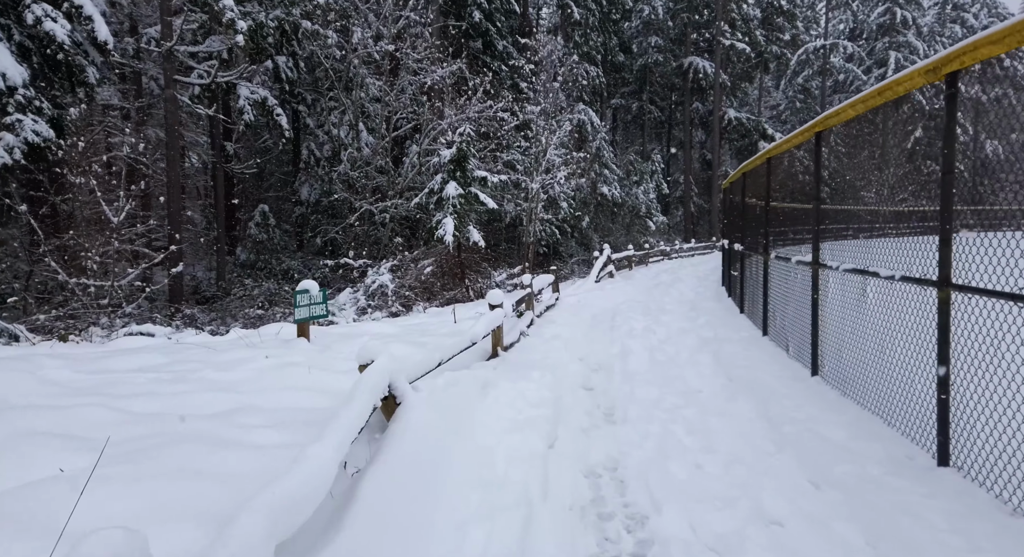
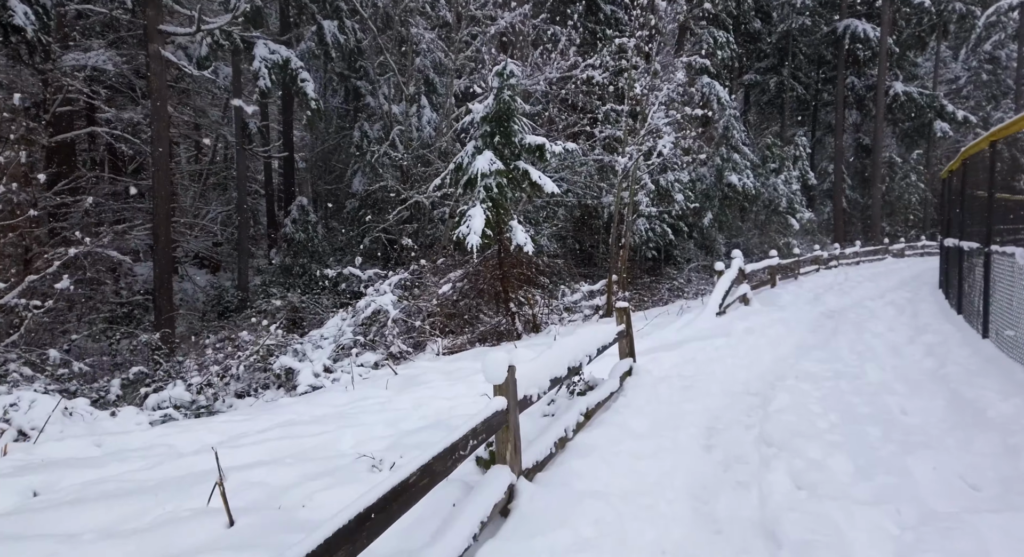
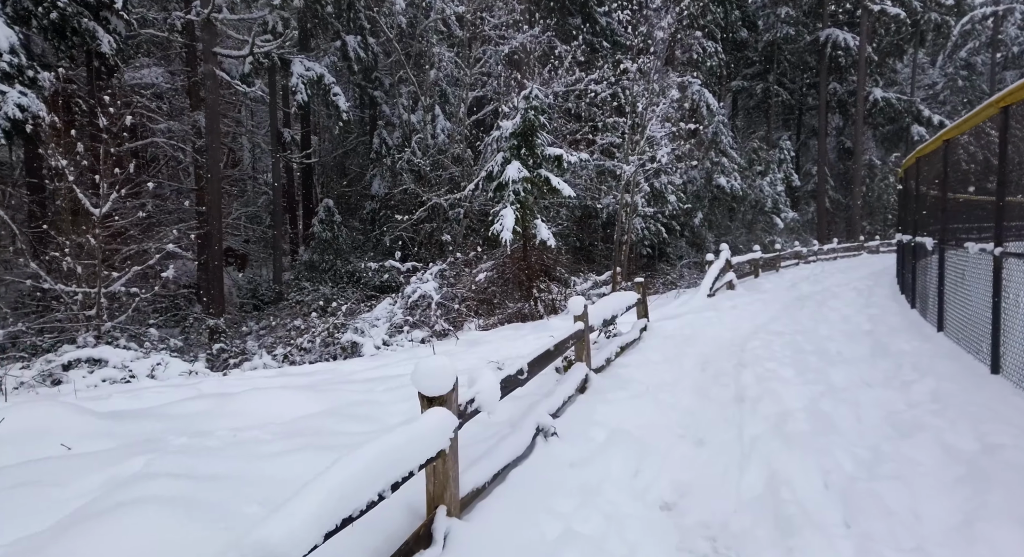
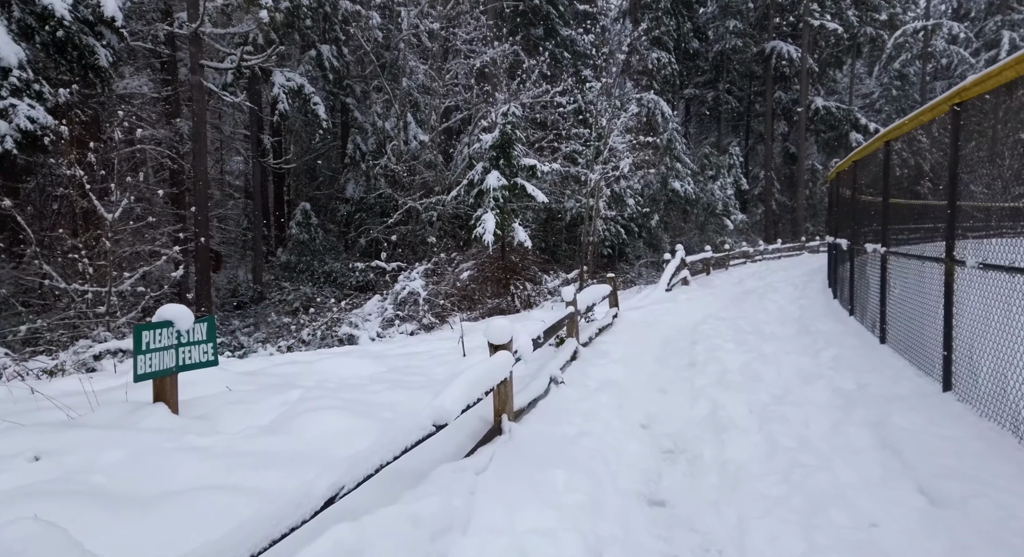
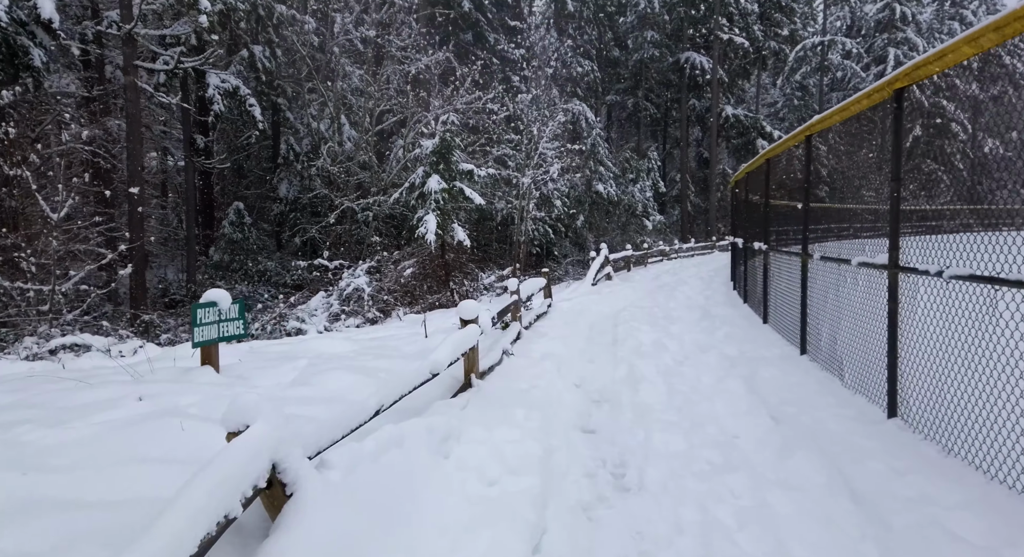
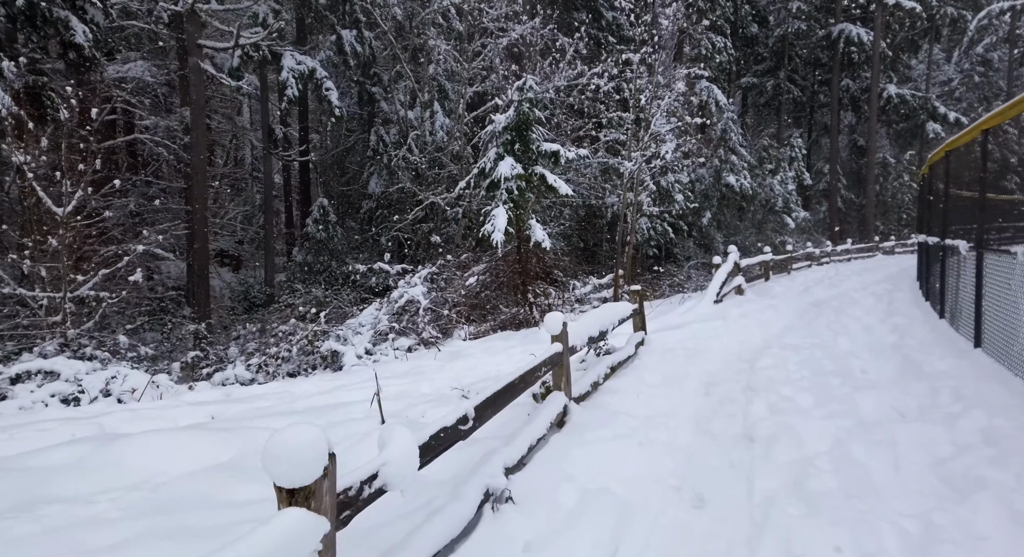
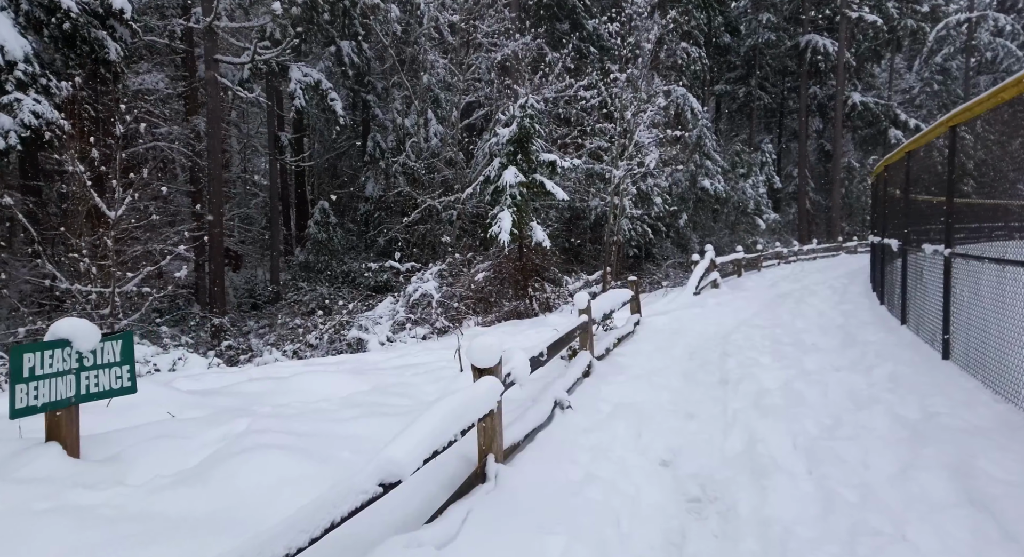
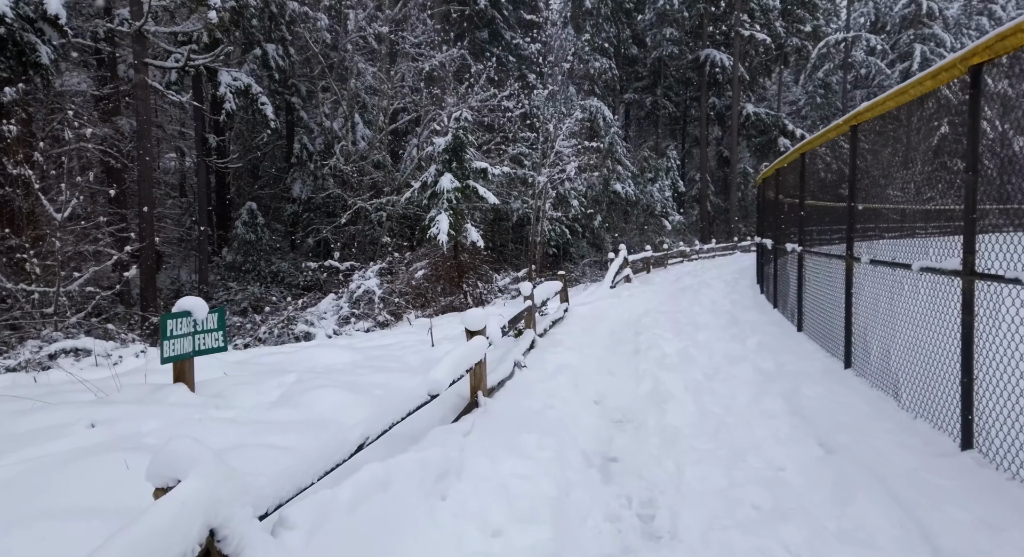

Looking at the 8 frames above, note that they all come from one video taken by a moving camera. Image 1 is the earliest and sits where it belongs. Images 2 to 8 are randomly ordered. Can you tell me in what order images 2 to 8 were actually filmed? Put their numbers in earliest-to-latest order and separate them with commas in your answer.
5, 8, 4, 7, 3, 6, 2
